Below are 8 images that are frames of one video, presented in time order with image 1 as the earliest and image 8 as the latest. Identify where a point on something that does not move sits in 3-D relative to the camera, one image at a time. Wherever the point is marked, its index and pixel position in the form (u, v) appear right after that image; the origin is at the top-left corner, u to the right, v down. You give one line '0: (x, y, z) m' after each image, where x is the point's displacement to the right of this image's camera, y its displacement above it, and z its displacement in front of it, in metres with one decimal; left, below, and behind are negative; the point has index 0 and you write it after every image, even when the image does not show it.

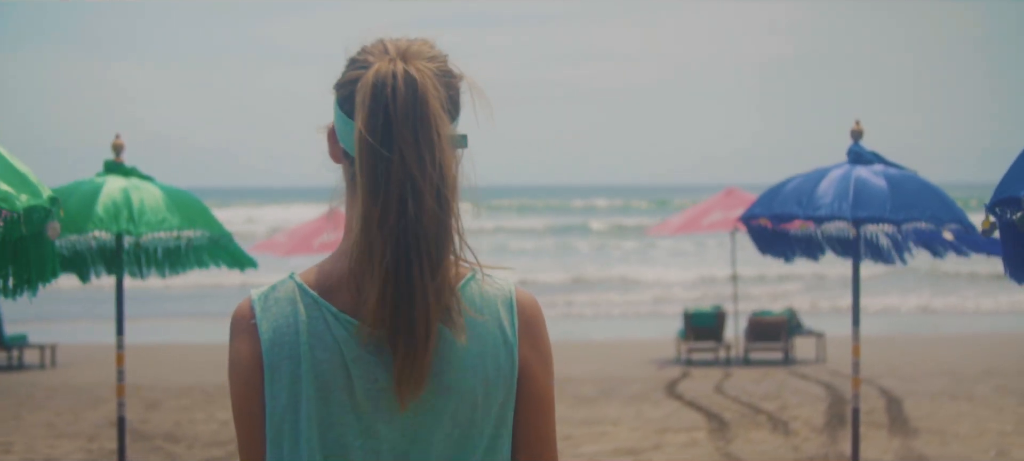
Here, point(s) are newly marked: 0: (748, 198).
0: (+3.7, +0.5, +16.5) m
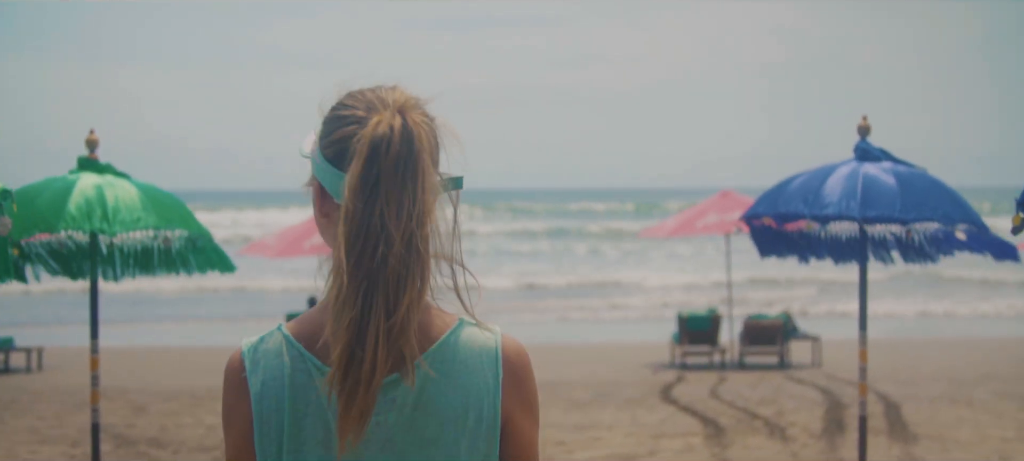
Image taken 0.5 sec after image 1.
0: (+3.6, +0.5, +16.3) m
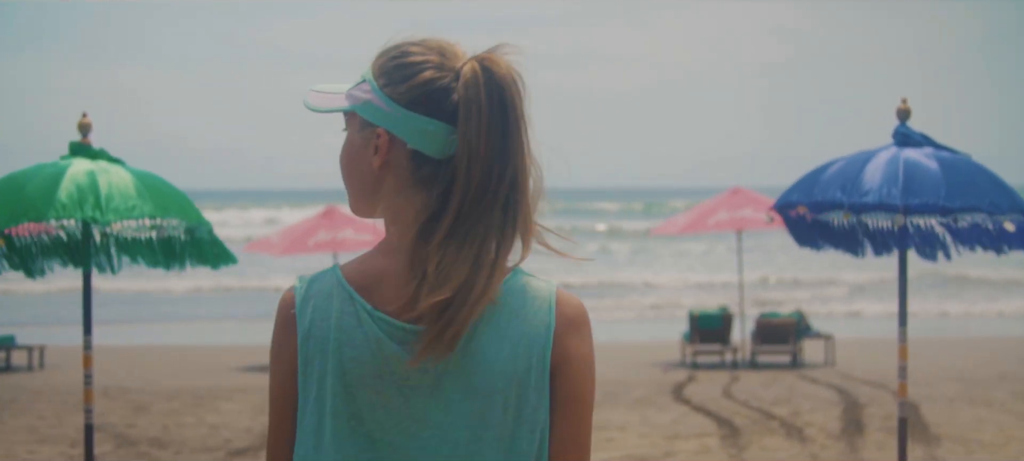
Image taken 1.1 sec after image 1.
0: (+3.7, +0.5, +16.1) m
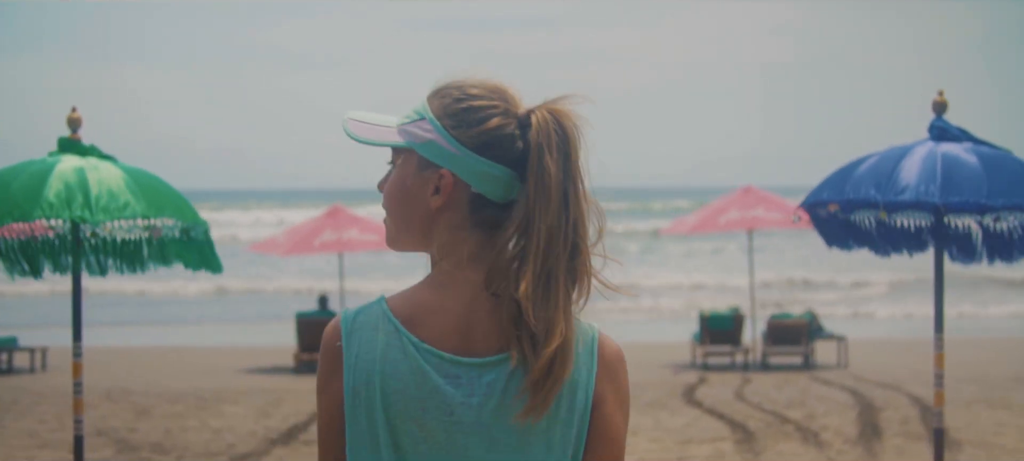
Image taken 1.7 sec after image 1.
0: (+3.9, +0.5, +15.8) m
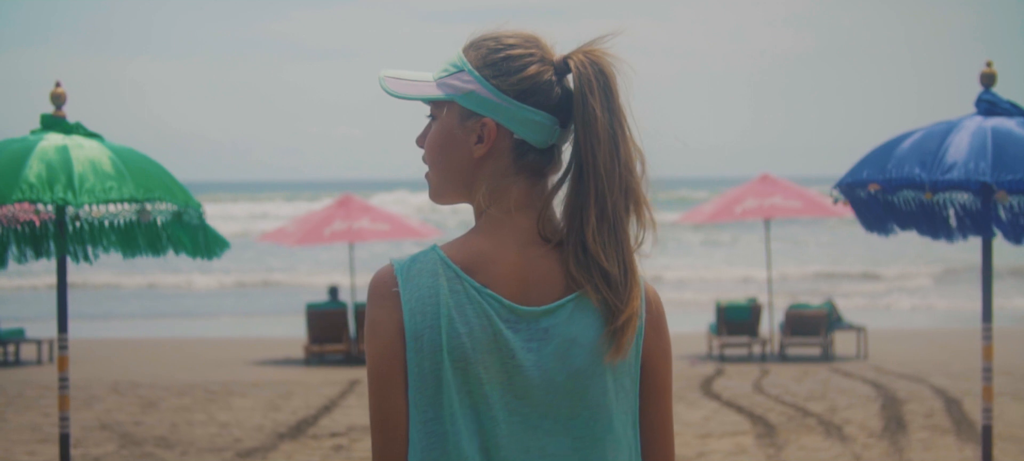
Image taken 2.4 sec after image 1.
0: (+4.0, +0.7, +15.5) m
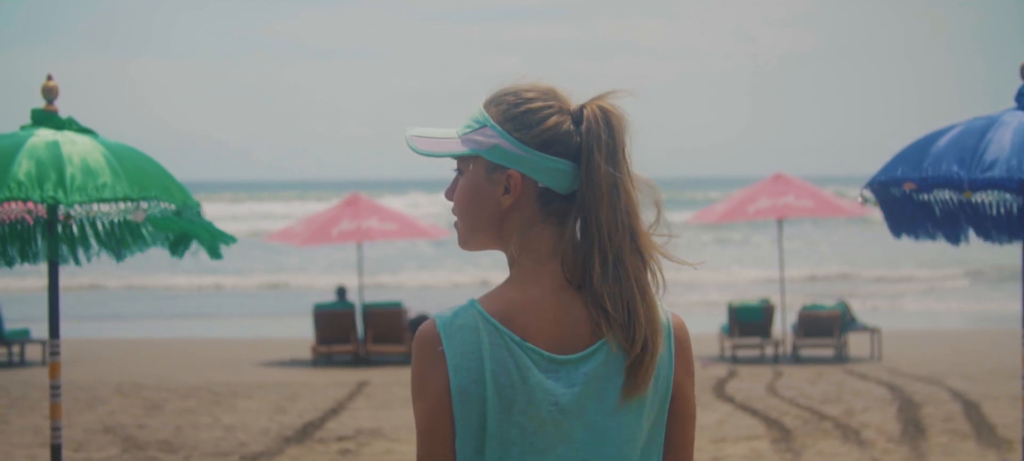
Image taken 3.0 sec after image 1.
0: (+4.2, +0.7, +15.4) m
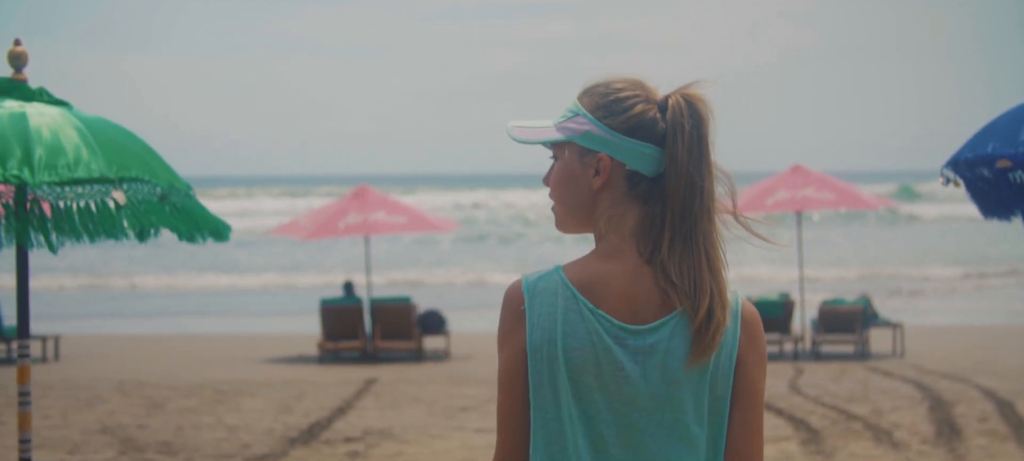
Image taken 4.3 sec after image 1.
0: (+4.3, +0.8, +14.9) m
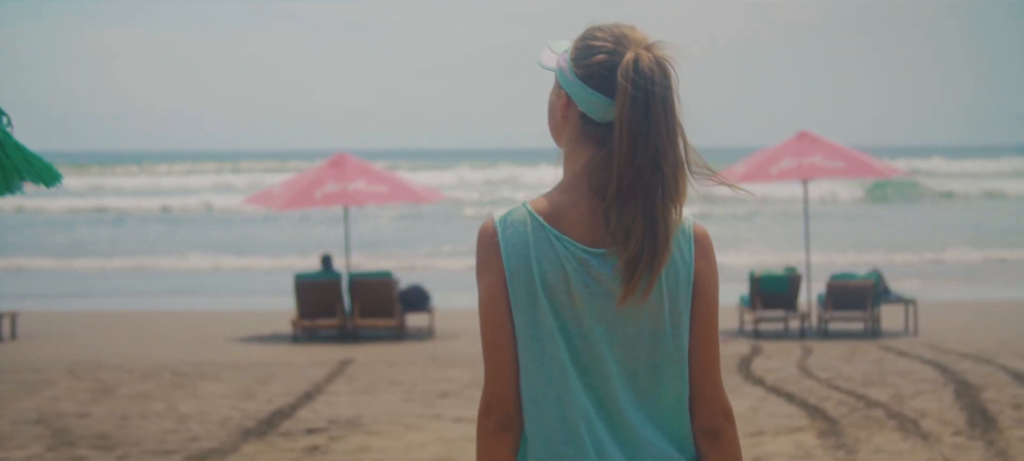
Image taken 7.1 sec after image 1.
0: (+4.2, +1.2, +14.1) m
